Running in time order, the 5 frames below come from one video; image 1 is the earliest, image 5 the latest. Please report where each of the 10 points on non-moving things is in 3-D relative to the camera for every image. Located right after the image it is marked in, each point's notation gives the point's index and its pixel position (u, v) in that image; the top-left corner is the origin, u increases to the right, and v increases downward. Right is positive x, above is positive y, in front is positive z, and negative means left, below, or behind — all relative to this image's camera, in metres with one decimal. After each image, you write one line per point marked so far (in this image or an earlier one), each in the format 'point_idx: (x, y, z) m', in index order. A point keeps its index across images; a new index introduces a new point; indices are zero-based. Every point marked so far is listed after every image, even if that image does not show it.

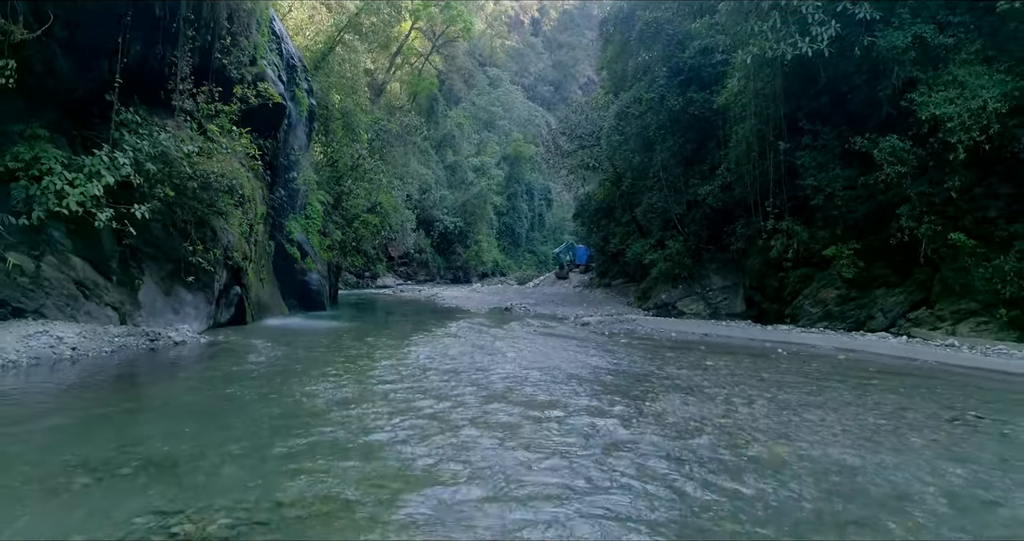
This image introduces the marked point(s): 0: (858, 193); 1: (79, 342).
0: (+8.3, +1.9, +15.0) m
1: (-6.1, -1.0, +8.8) m
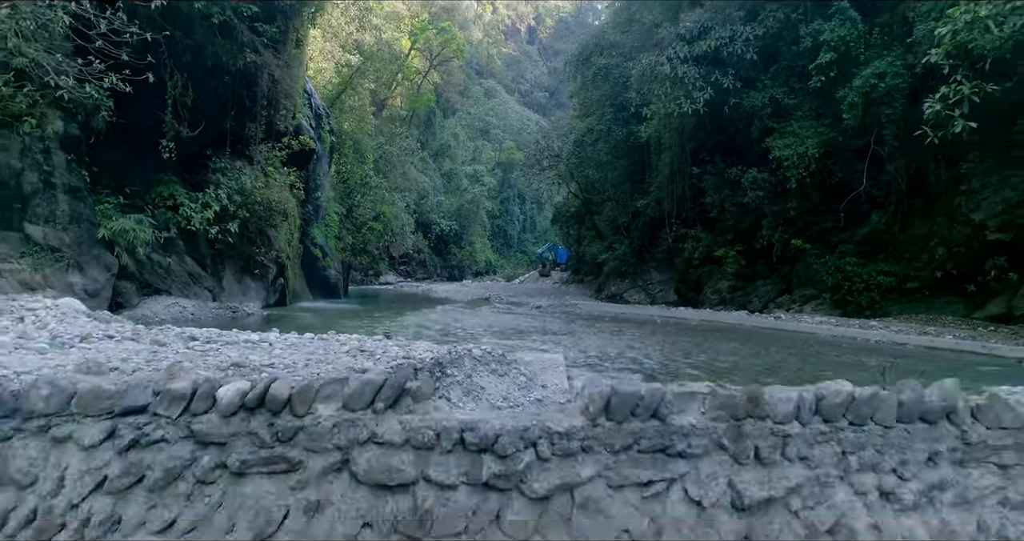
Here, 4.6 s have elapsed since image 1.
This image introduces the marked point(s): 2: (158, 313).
0: (+7.3, +2.0, +20.2) m
1: (-7.1, -0.9, +14.1) m
2: (-7.3, -0.9, +13.1) m
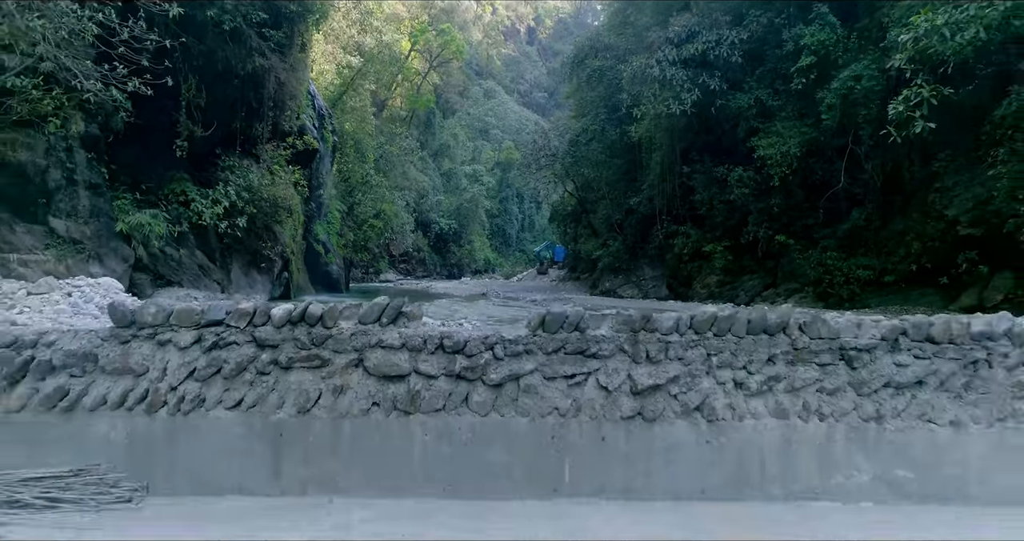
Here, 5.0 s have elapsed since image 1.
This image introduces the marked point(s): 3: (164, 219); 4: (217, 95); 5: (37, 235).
0: (+7.2, +2.2, +21.0) m
1: (-7.2, -0.7, +14.8) m
2: (-7.5, -0.7, +13.9) m
3: (-7.6, +1.1, +13.7) m
4: (-6.9, +4.1, +14.8) m
5: (-8.5, +0.6, +11.2) m
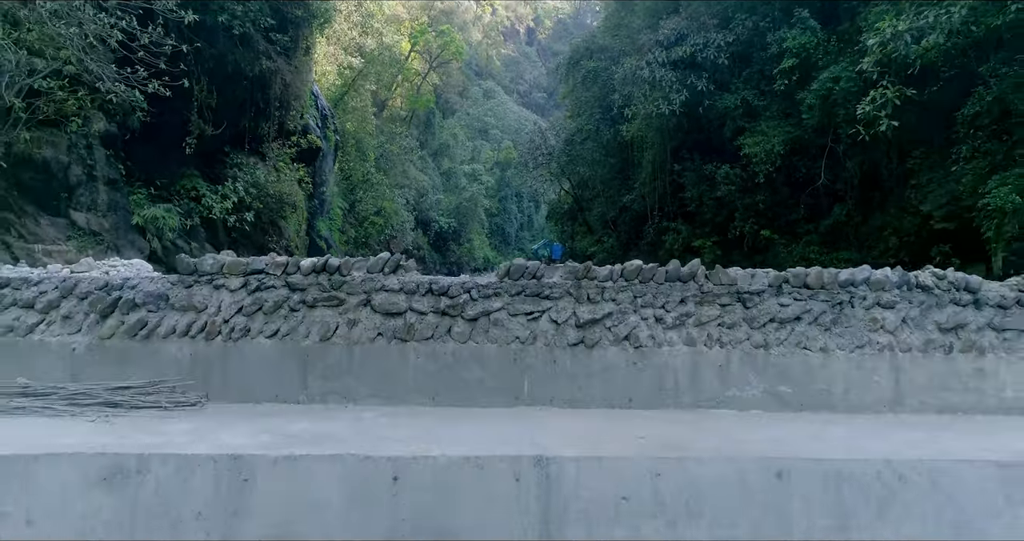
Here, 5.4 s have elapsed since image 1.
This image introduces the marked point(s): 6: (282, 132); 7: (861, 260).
0: (+7.0, +2.4, +21.8) m
1: (-7.3, -0.5, +15.6) m
2: (-7.6, -0.5, +14.7) m
3: (-7.7, +1.3, +14.5) m
4: (-7.1, +4.3, +15.6) m
5: (-8.6, +0.8, +12.0) m
6: (-6.7, +4.1, +18.2) m
7: (+9.8, +0.3, +17.7) m
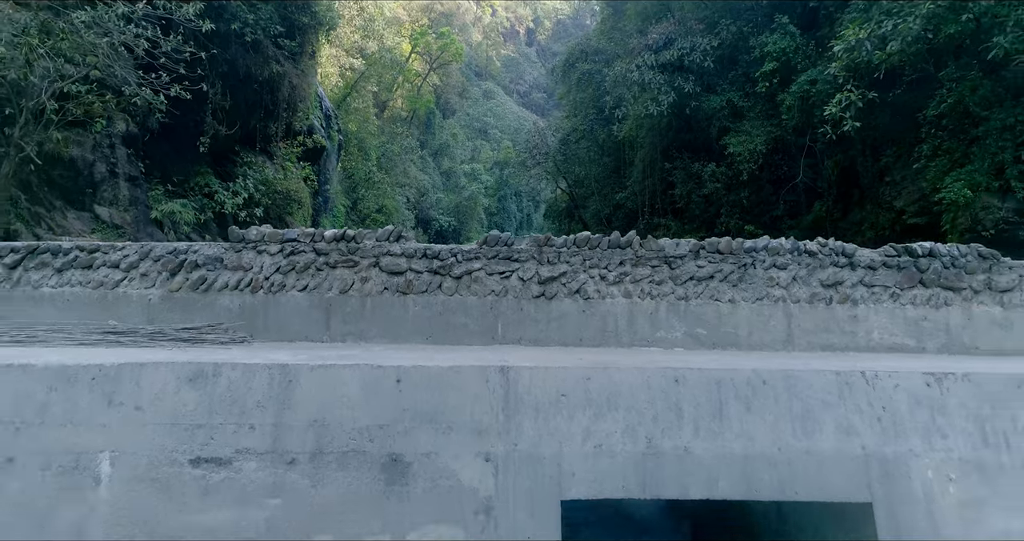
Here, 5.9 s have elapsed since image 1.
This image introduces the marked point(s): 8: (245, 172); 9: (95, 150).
0: (+6.9, +2.6, +22.7) m
1: (-7.5, -0.3, +16.6) m
2: (-7.8, -0.3, +15.6) m
3: (-7.9, +1.5, +15.5) m
4: (-7.2, +4.5, +16.6) m
5: (-8.7, +1.0, +12.9) m
6: (-6.9, +4.3, +19.1) m
7: (+9.6, +0.5, +18.6) m
8: (-7.3, +2.7, +17.3) m
9: (-8.8, +2.5, +13.3) m
